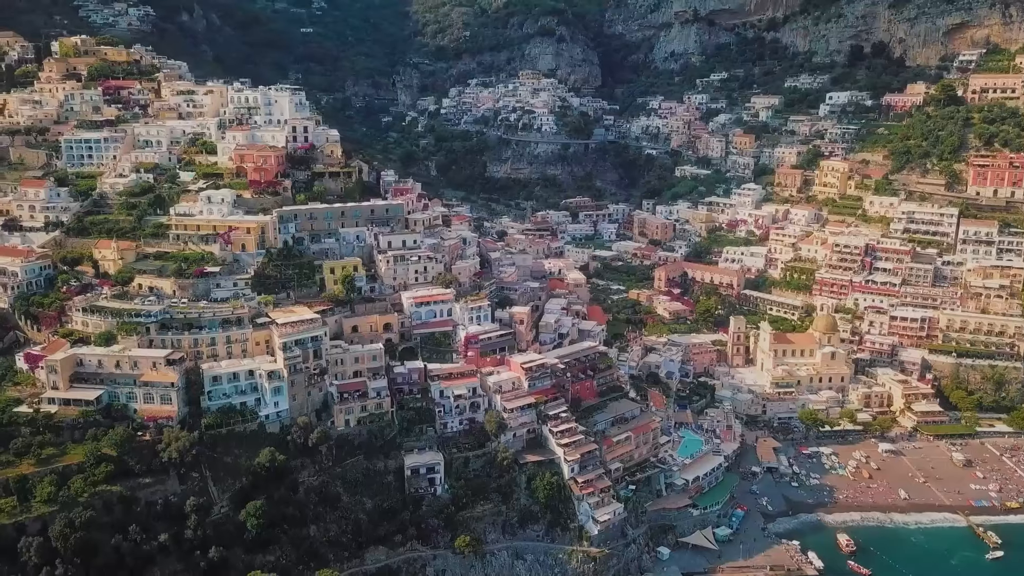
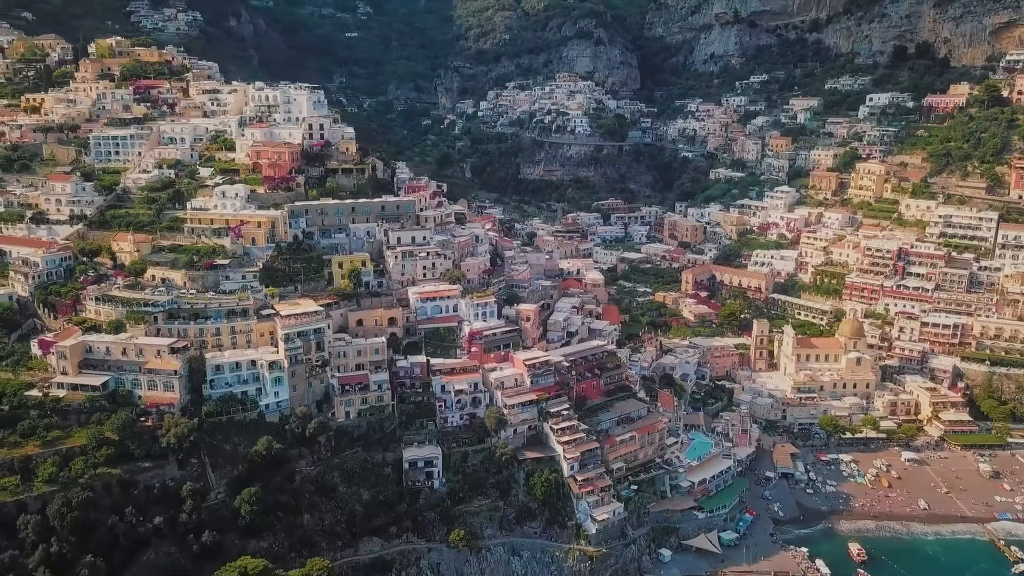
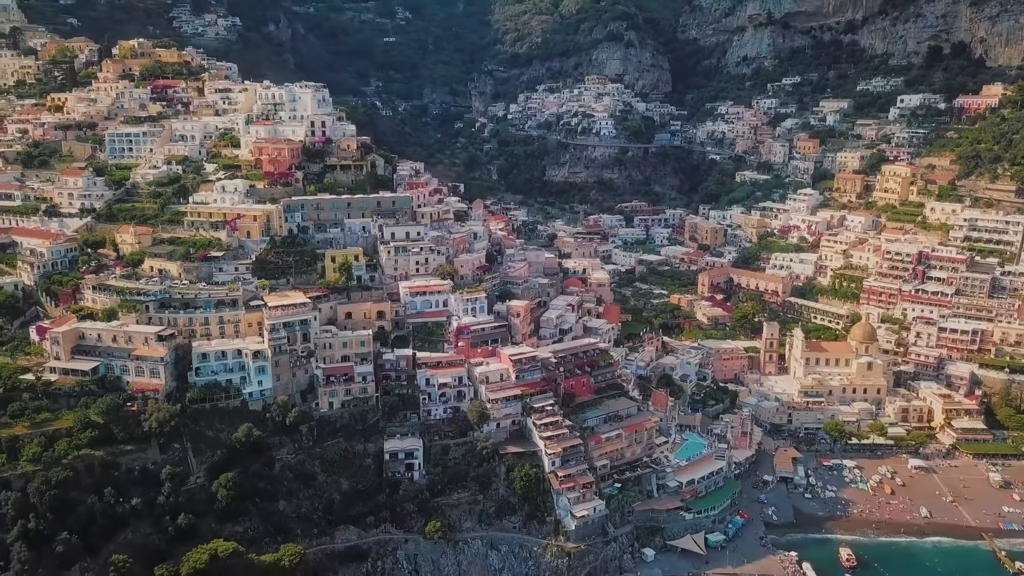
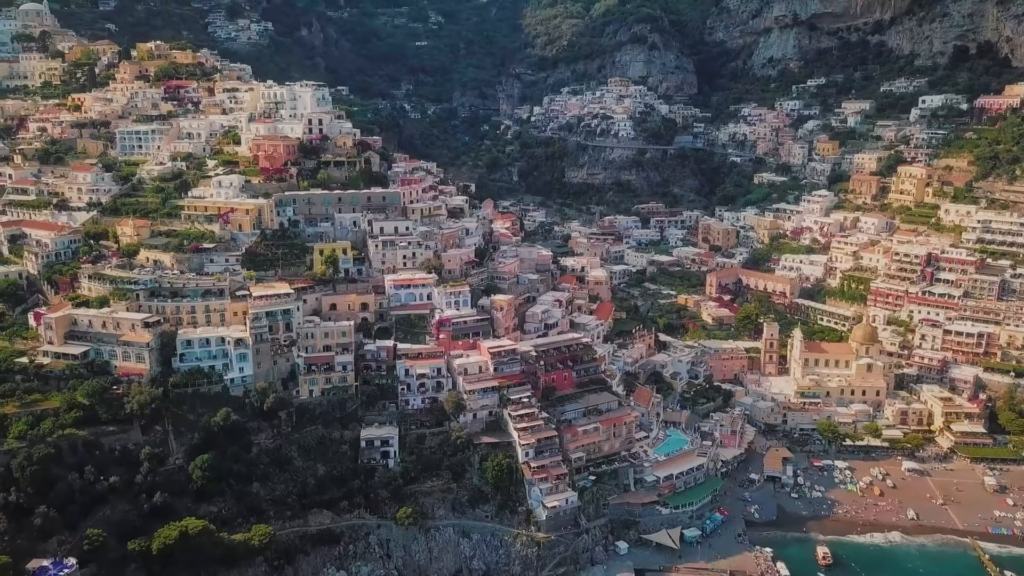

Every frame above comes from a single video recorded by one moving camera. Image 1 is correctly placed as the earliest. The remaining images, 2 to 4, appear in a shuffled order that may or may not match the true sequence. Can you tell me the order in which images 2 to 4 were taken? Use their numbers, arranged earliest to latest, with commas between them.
2, 3, 4
